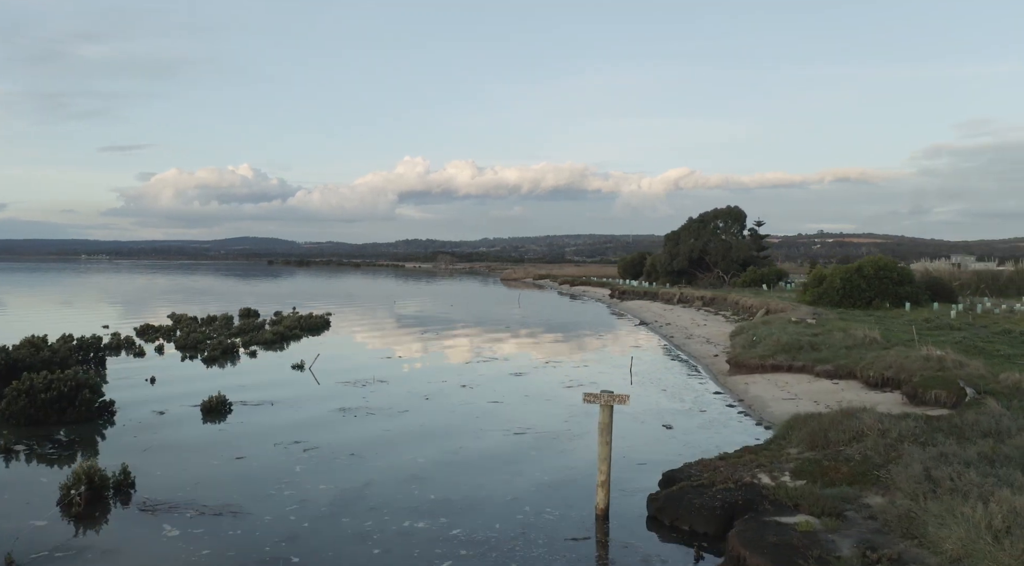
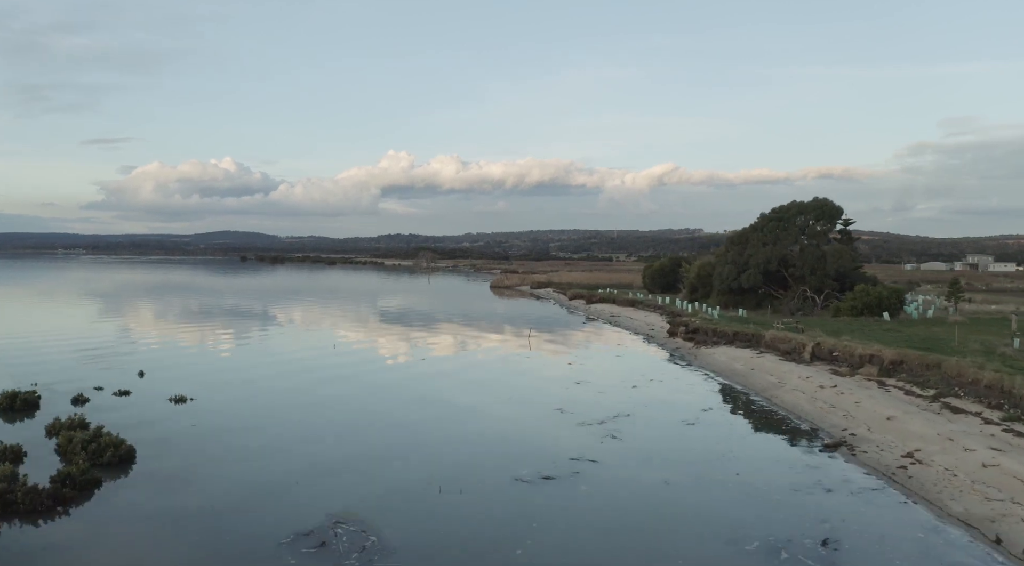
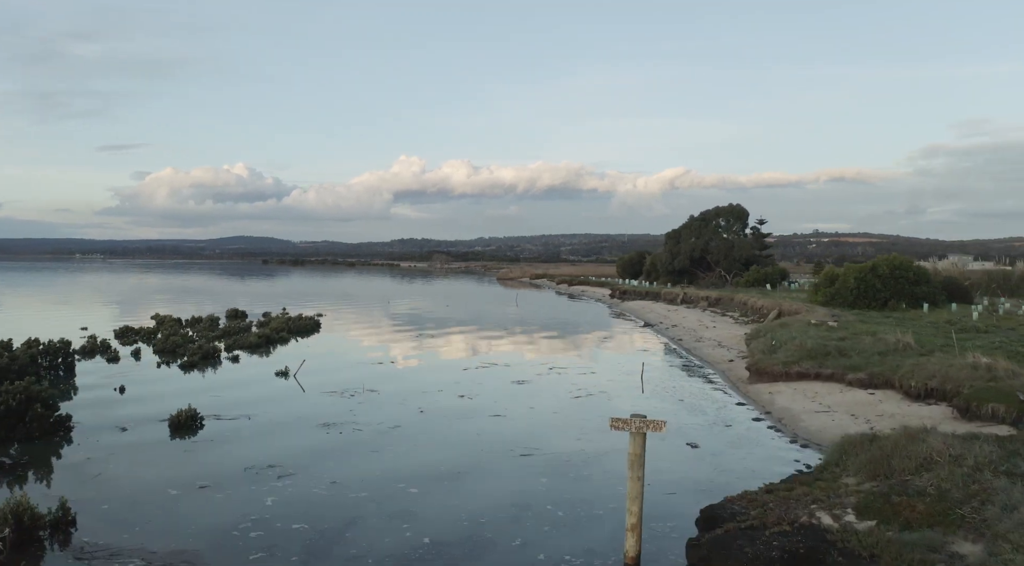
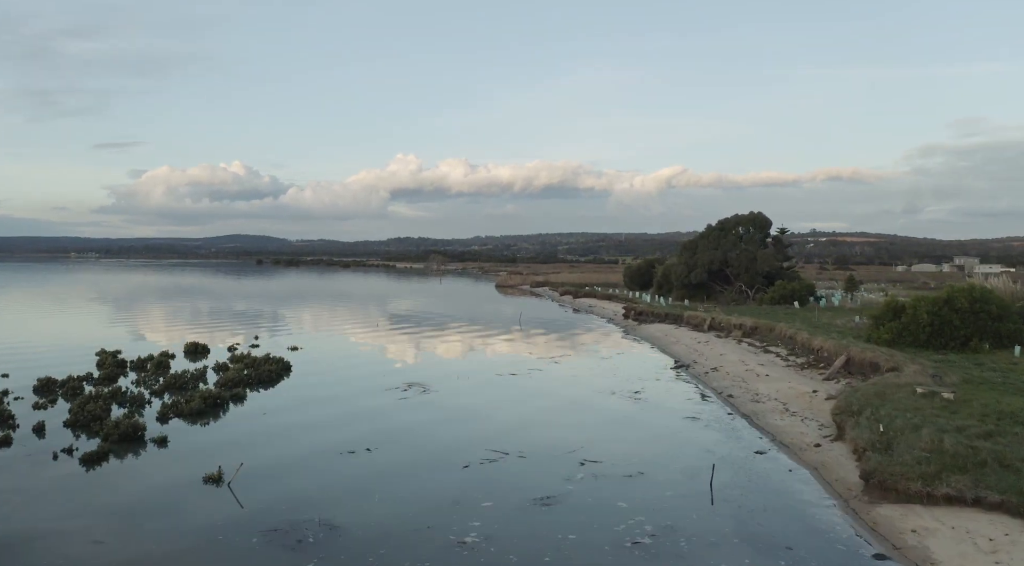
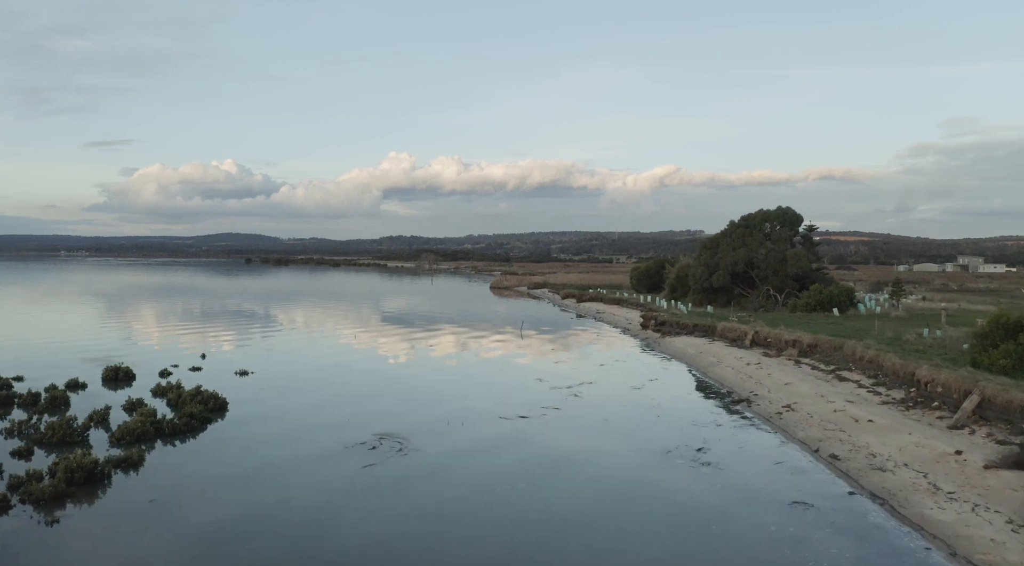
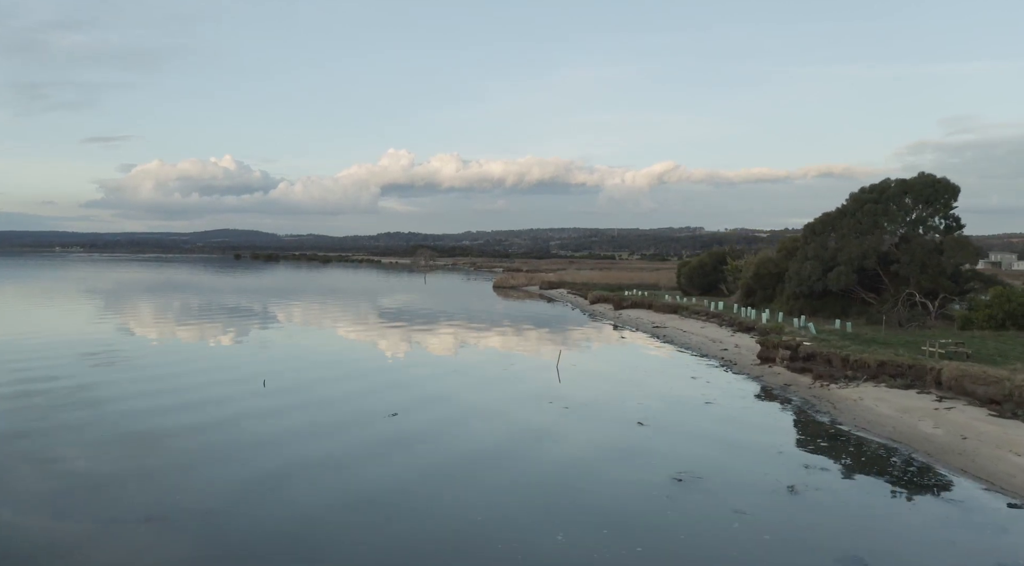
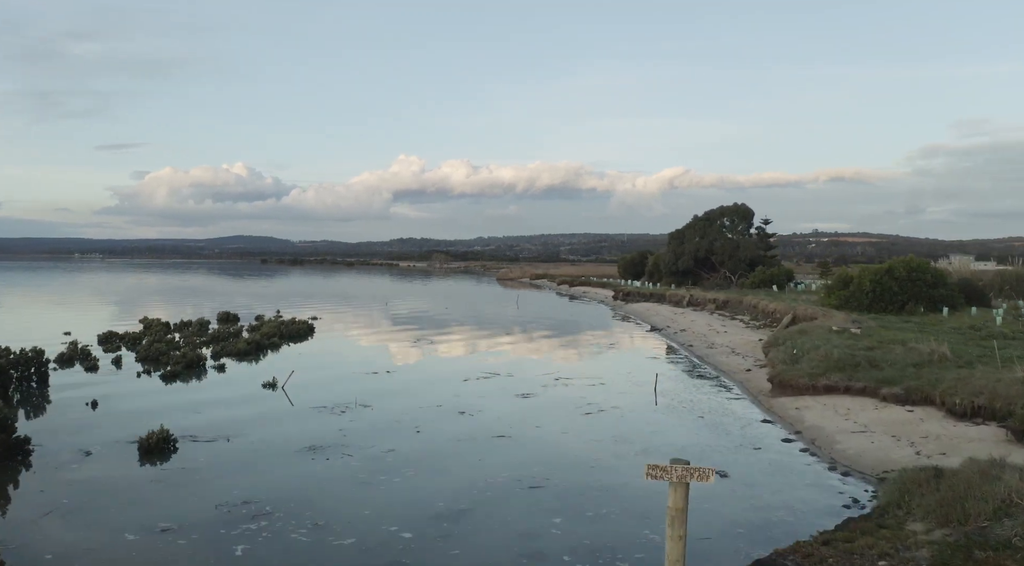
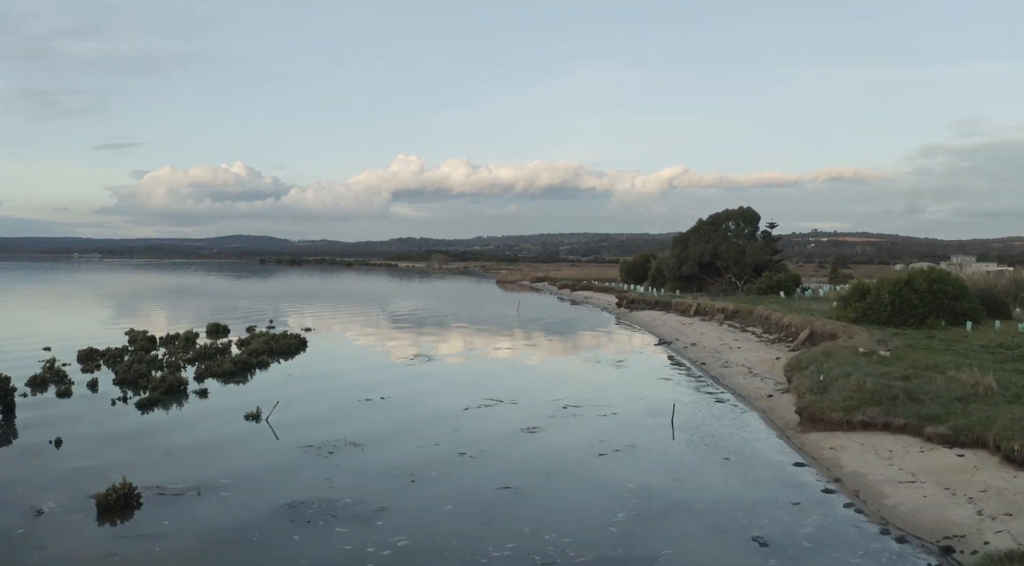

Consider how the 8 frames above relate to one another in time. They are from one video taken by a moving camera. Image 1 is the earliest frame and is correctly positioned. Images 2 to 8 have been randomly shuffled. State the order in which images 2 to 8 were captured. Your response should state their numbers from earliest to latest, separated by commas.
3, 7, 8, 4, 5, 2, 6
